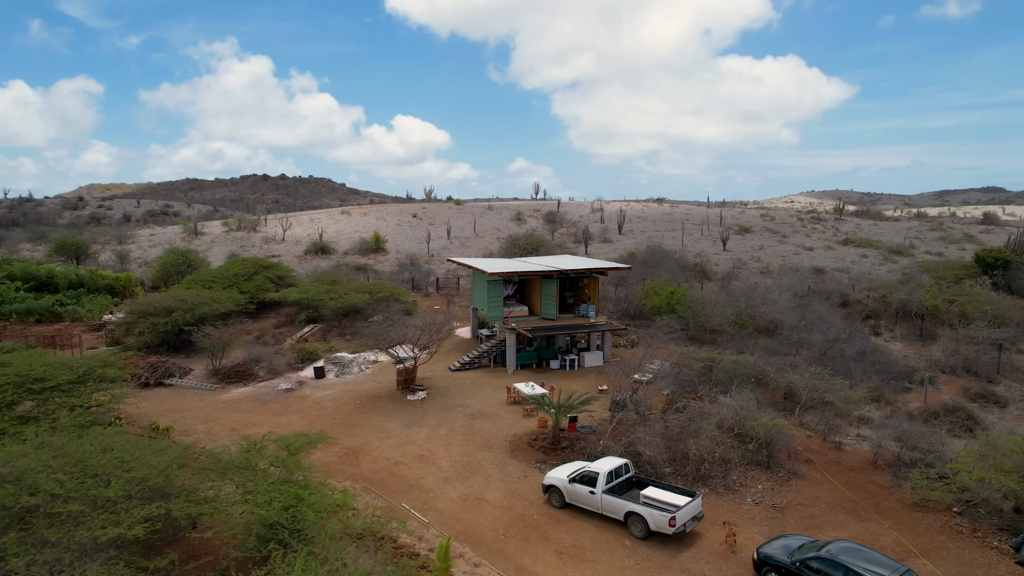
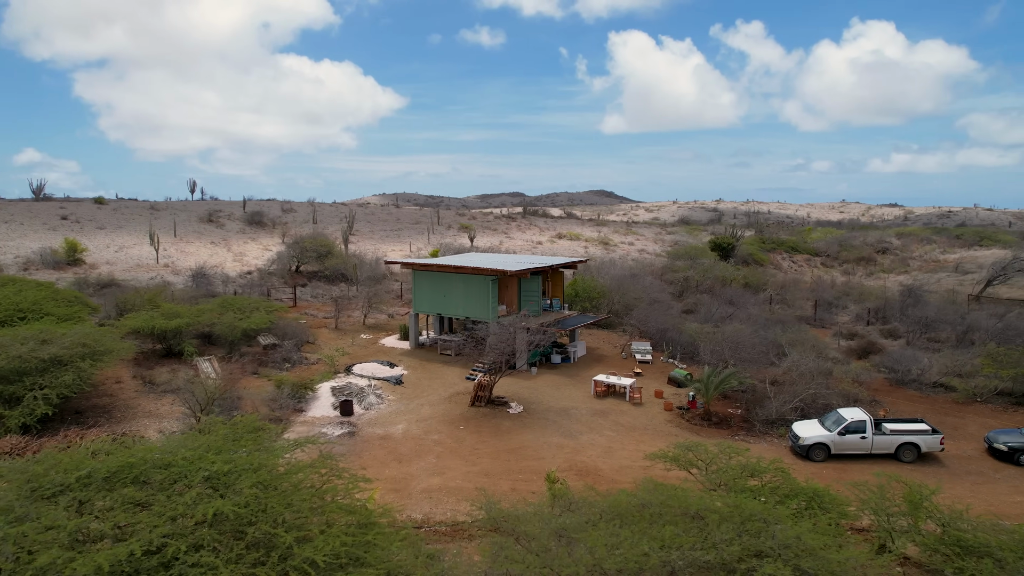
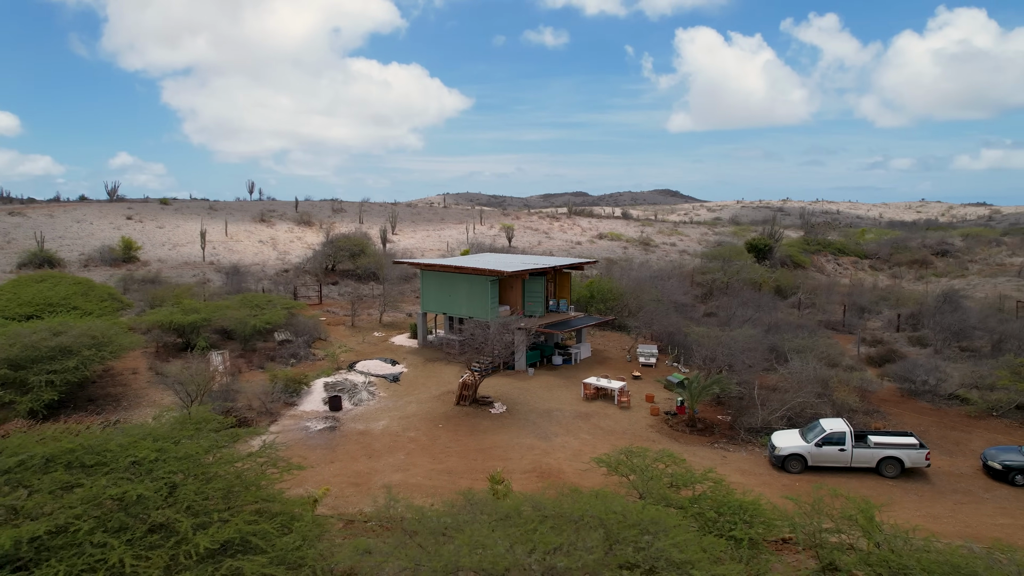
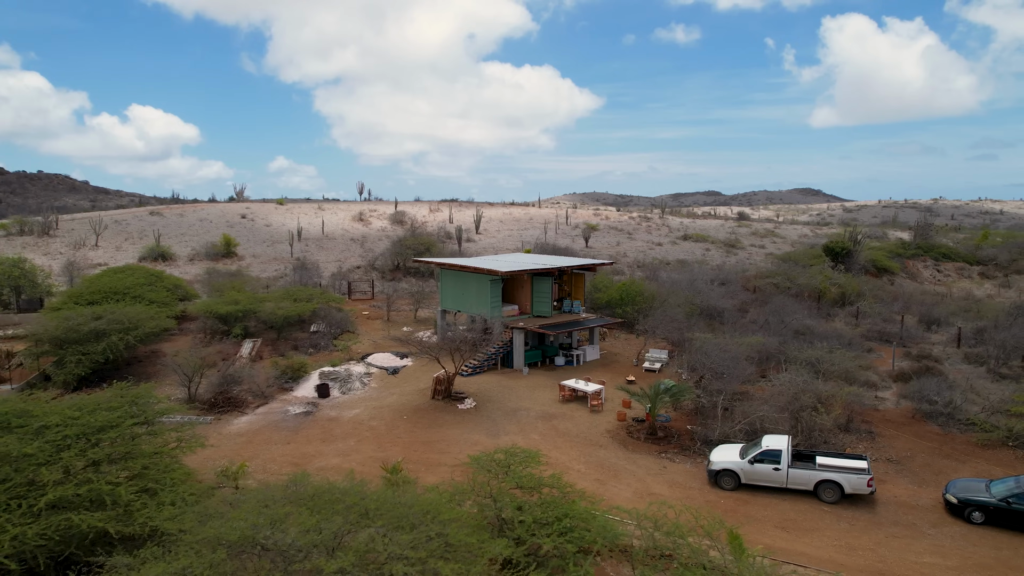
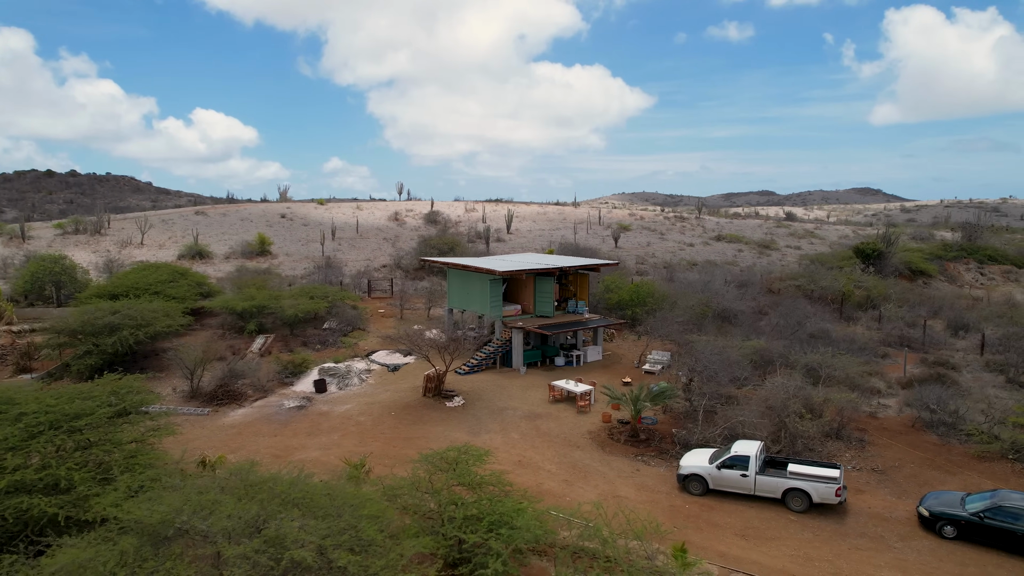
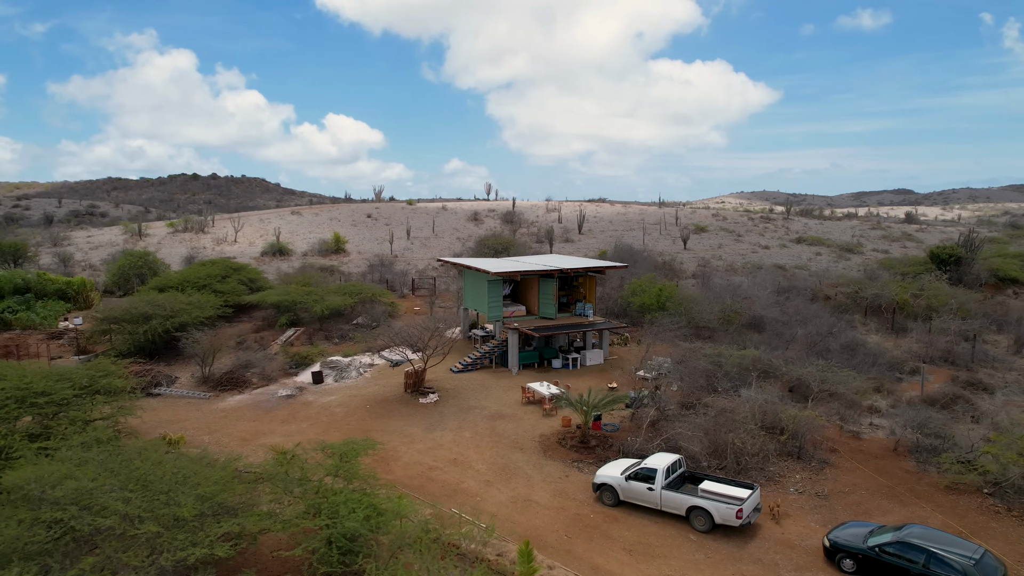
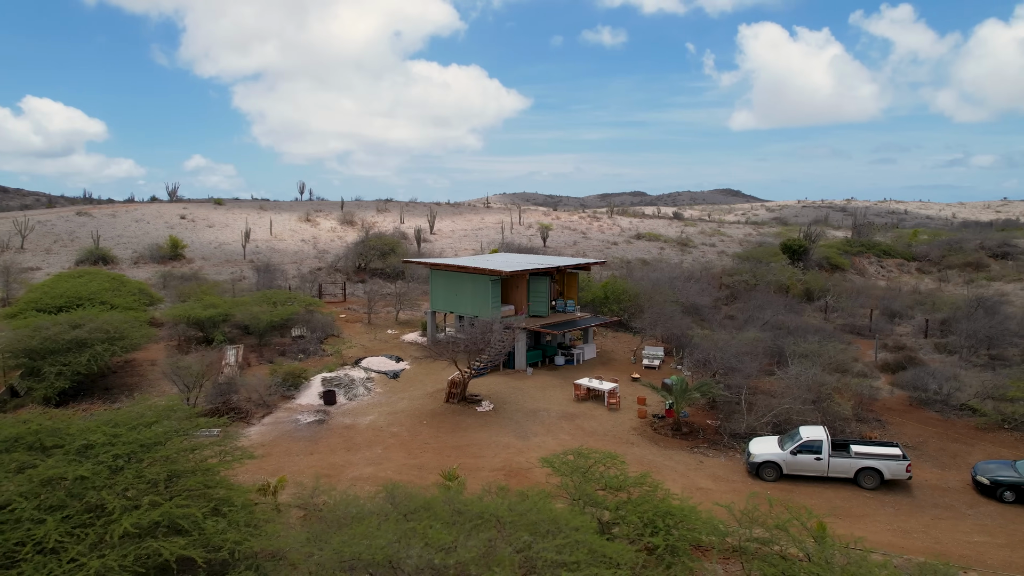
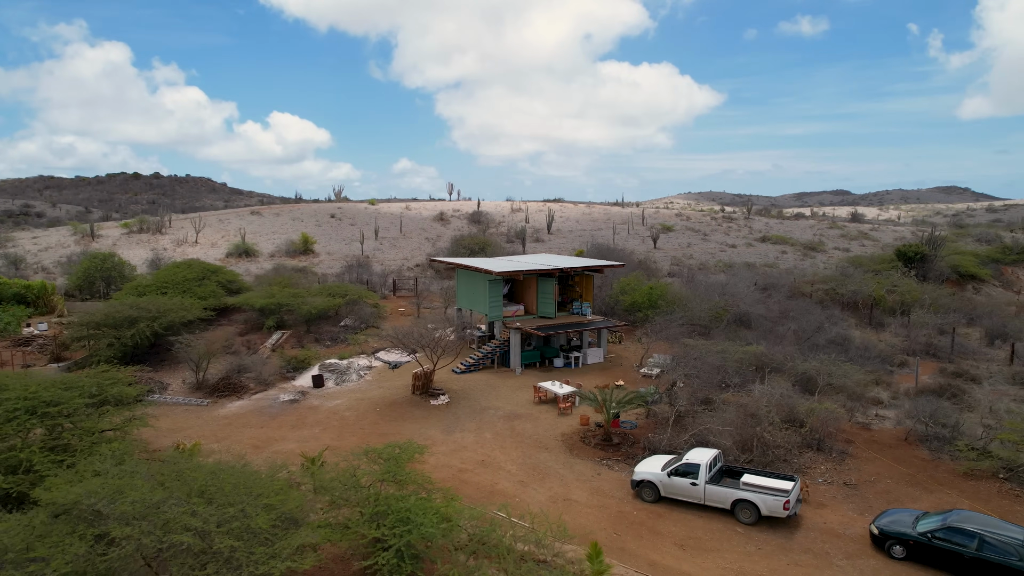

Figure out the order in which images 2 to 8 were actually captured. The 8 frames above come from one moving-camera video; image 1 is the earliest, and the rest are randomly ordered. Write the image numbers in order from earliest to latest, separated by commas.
6, 8, 5, 4, 7, 3, 2
